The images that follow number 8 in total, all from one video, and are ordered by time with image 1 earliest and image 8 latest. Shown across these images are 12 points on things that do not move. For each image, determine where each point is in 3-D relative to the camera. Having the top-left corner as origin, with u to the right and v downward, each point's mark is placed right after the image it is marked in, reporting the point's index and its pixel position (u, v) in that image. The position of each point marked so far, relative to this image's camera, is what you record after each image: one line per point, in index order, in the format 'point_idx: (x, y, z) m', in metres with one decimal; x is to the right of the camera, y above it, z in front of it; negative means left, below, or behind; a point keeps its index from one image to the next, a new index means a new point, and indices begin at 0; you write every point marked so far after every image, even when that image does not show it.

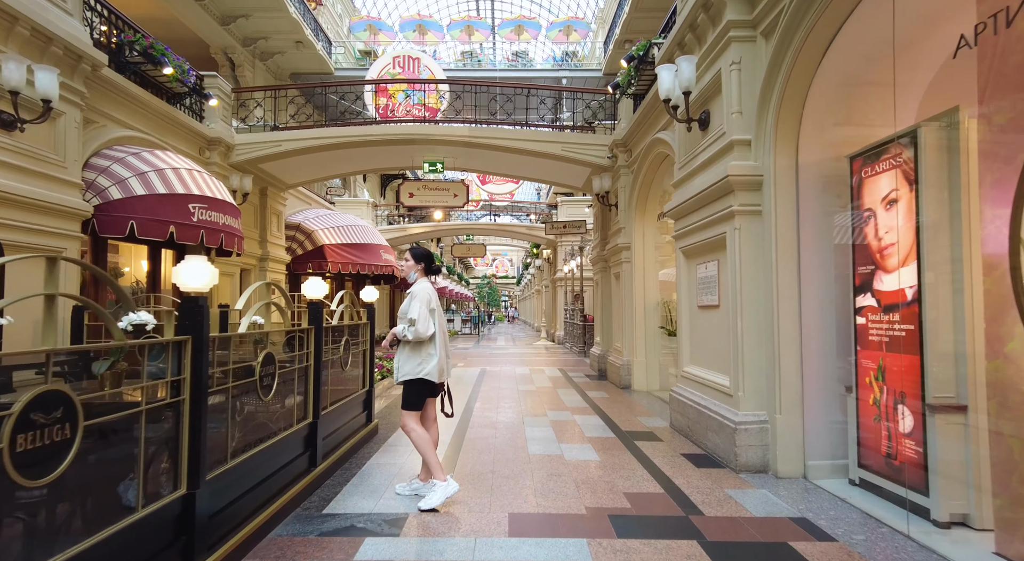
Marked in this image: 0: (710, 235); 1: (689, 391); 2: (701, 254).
0: (+1.9, +0.4, +5.1) m
1: (+1.9, -1.2, +5.6) m
2: (+2.0, +0.3, +5.5) m
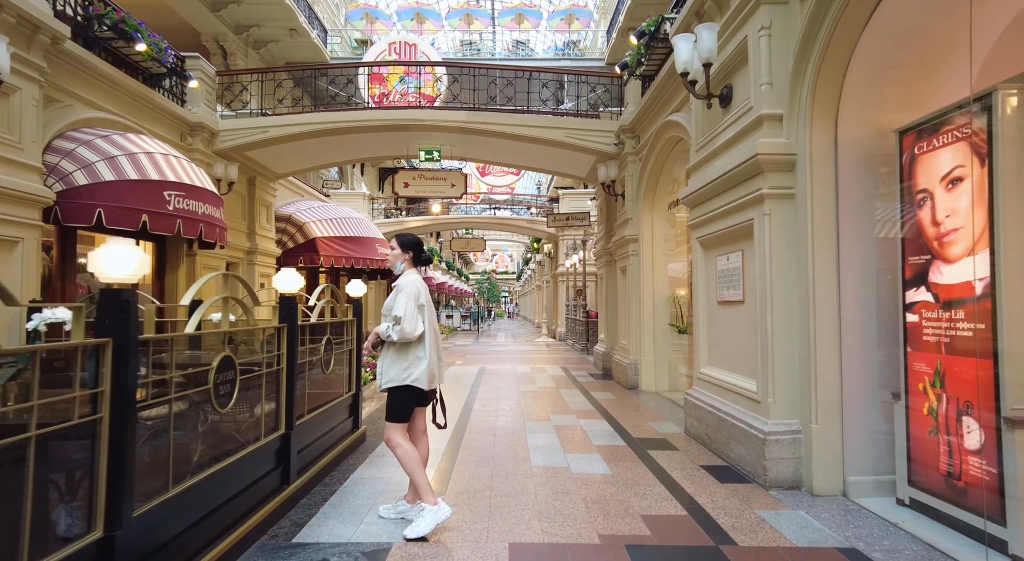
0: (+1.9, +0.5, +4.6) m
1: (+1.9, -1.1, +5.1) m
2: (+2.0, +0.3, +5.0) m
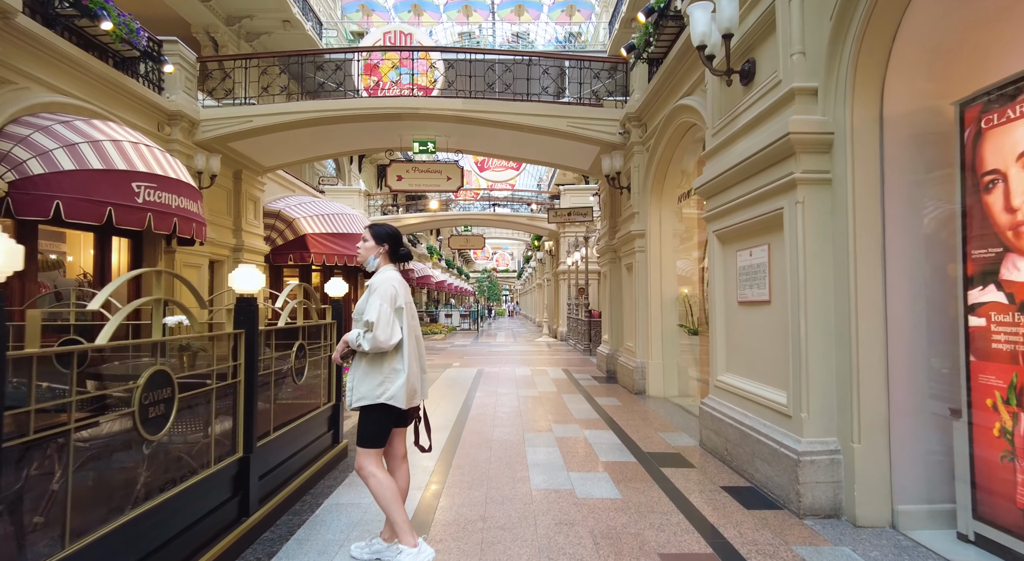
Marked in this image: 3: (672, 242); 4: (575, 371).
0: (+1.9, +0.5, +4.1) m
1: (+1.9, -1.1, +4.6) m
2: (+2.0, +0.4, +4.5) m
3: (+2.4, +0.6, +8.0) m
4: (+1.3, -1.9, +11.0) m
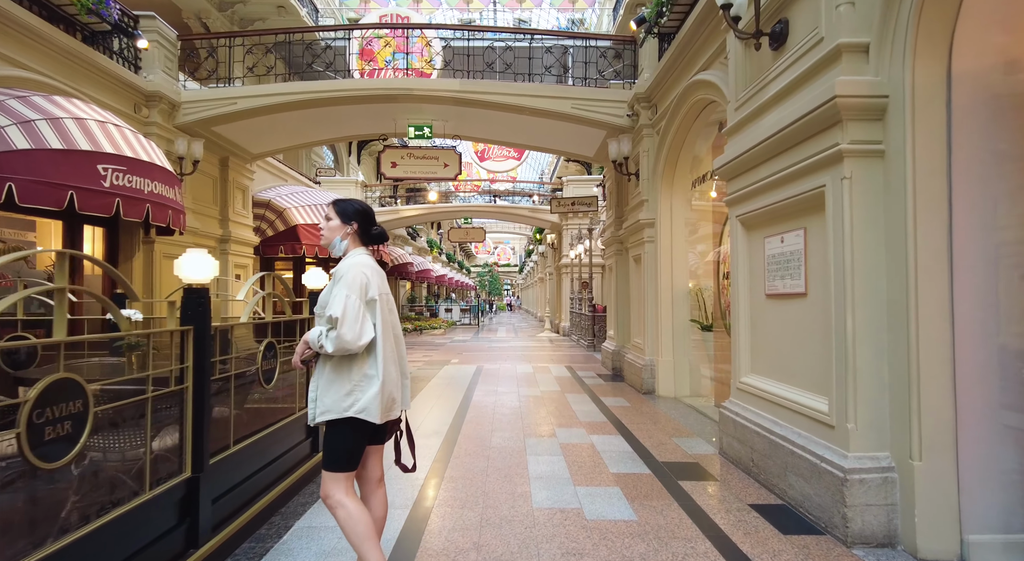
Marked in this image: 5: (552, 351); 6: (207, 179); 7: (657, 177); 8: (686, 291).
0: (+1.9, +0.6, +3.6) m
1: (+1.9, -1.0, +4.1) m
2: (+2.0, +0.4, +4.0) m
3: (+2.4, +0.7, +7.5) m
4: (+1.3, -1.7, +10.5) m
5: (+1.0, -1.8, +13.8) m
6: (-5.3, +1.8, +9.2) m
7: (+2.1, +1.5, +7.6) m
8: (+2.4, -0.1, +7.5) m
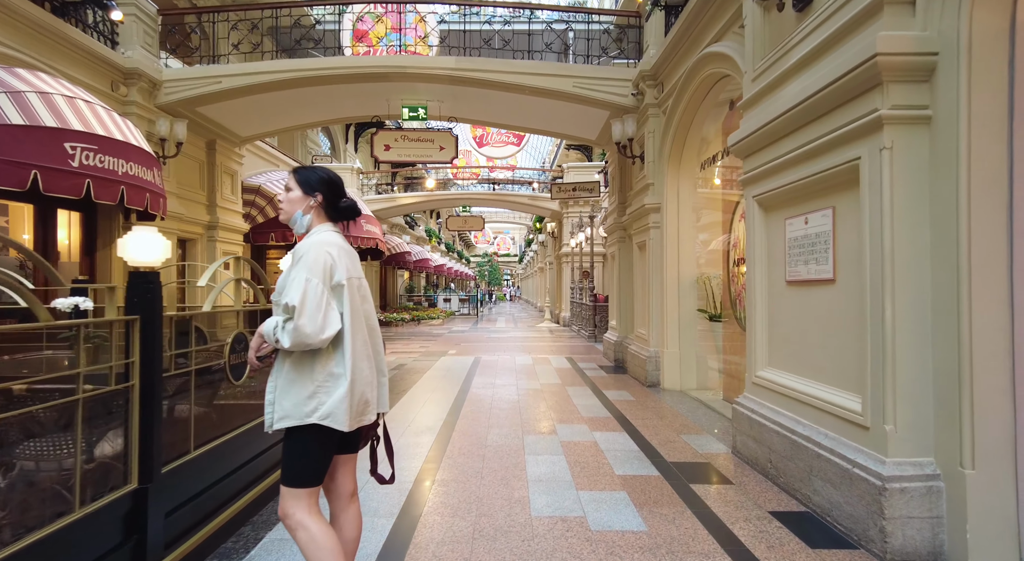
0: (+1.9, +0.7, +3.2) m
1: (+1.9, -0.9, +3.8) m
2: (+2.0, +0.5, +3.6) m
3: (+2.4, +0.9, +7.2) m
4: (+1.3, -1.5, +10.2) m
5: (+1.0, -1.6, +13.5) m
6: (-5.3, +2.0, +8.9) m
7: (+2.1, +1.6, +7.2) m
8: (+2.4, 0.0, +7.1) m
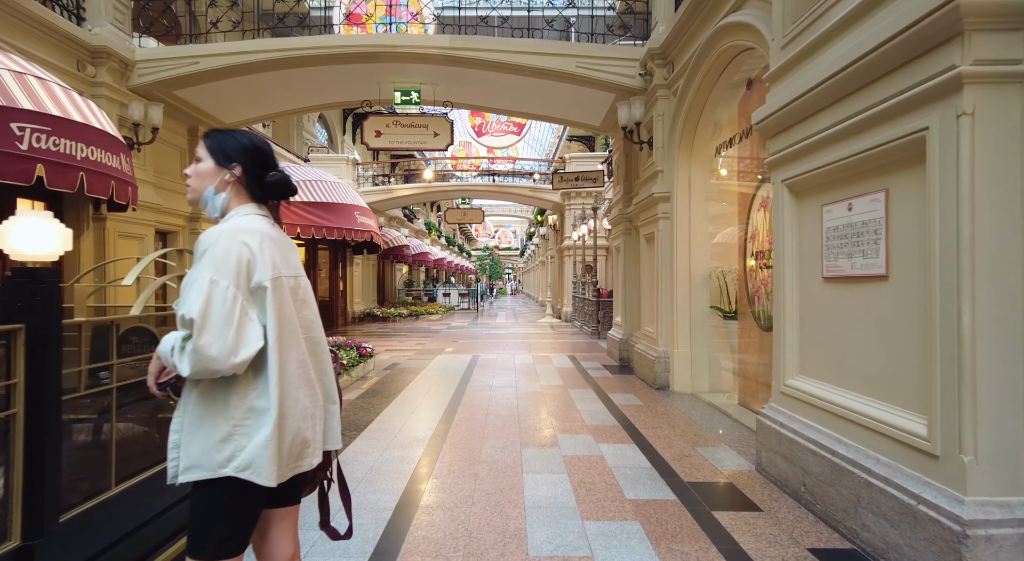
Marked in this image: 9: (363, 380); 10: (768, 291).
0: (+1.8, +0.7, +2.7) m
1: (+1.8, -0.9, +3.3) m
2: (+1.9, +0.6, +3.1) m
3: (+2.4, +0.9, +6.7) m
4: (+1.3, -1.4, +9.7) m
5: (+1.0, -1.4, +13.0) m
6: (-5.3, +2.0, +8.4) m
7: (+2.0, +1.7, +6.7) m
8: (+2.4, +0.1, +6.6) m
9: (-2.1, -1.4, +7.5) m
10: (+2.6, -0.1, +5.3) m
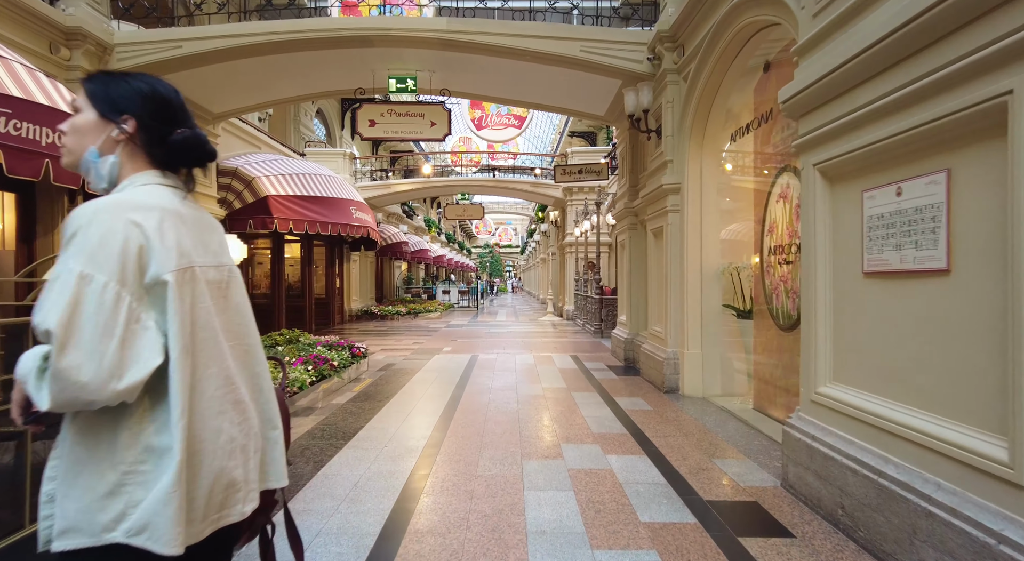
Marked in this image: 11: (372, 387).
0: (+1.8, +0.7, +2.3) m
1: (+1.8, -0.9, +2.9) m
2: (+1.9, +0.6, +2.8) m
3: (+2.4, +1.0, +6.3) m
4: (+1.3, -1.4, +9.4) m
5: (+1.0, -1.4, +12.6) m
6: (-5.3, +2.1, +8.0) m
7: (+2.0, +1.8, +6.3) m
8: (+2.4, +0.1, +6.2) m
9: (-2.1, -1.4, +7.1) m
10: (+2.6, -0.1, +5.0) m
11: (-1.8, -1.4, +6.8) m
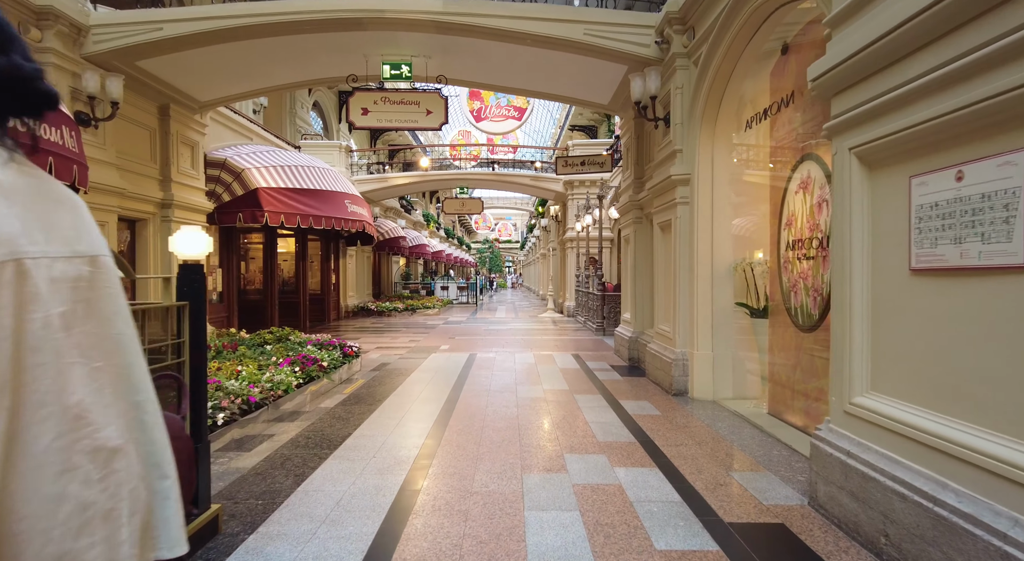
0: (+1.8, +0.7, +2.0) m
1: (+1.8, -0.9, +2.6) m
2: (+1.9, +0.6, +2.4) m
3: (+2.4, +1.0, +5.9) m
4: (+1.3, -1.3, +9.0) m
5: (+1.0, -1.3, +12.3) m
6: (-5.3, +2.2, +7.6) m
7: (+2.0, +1.8, +5.9) m
8: (+2.4, +0.2, +5.9) m
9: (-2.1, -1.3, +6.8) m
10: (+2.6, -0.1, +4.6) m
11: (-1.8, -1.3, +6.5) m
